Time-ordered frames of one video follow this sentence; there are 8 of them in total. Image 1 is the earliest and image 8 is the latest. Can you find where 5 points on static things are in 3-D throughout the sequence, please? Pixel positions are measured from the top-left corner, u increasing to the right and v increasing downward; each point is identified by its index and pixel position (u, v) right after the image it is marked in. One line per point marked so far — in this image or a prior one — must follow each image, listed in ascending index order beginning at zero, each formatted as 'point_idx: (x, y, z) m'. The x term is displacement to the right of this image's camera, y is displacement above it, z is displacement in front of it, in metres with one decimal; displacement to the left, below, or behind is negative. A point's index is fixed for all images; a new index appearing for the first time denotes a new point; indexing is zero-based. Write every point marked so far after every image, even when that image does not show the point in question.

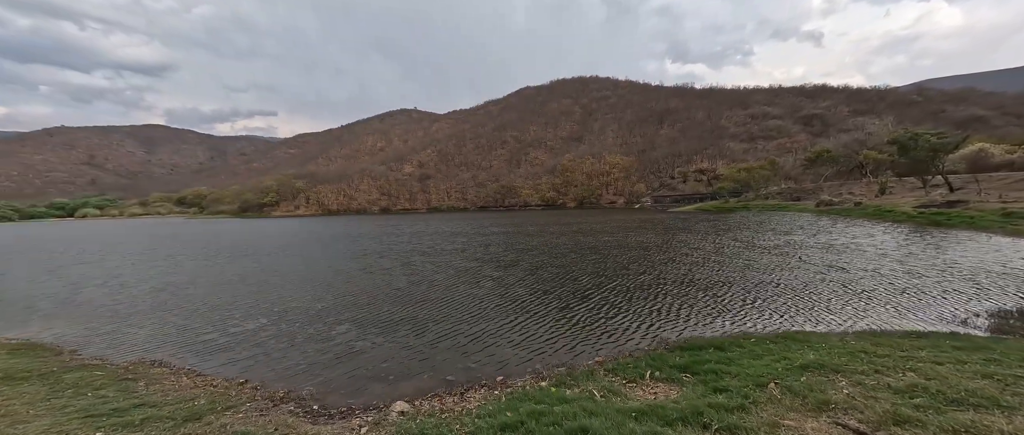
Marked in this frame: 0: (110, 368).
0: (-19.3, -7.2, +19.5) m
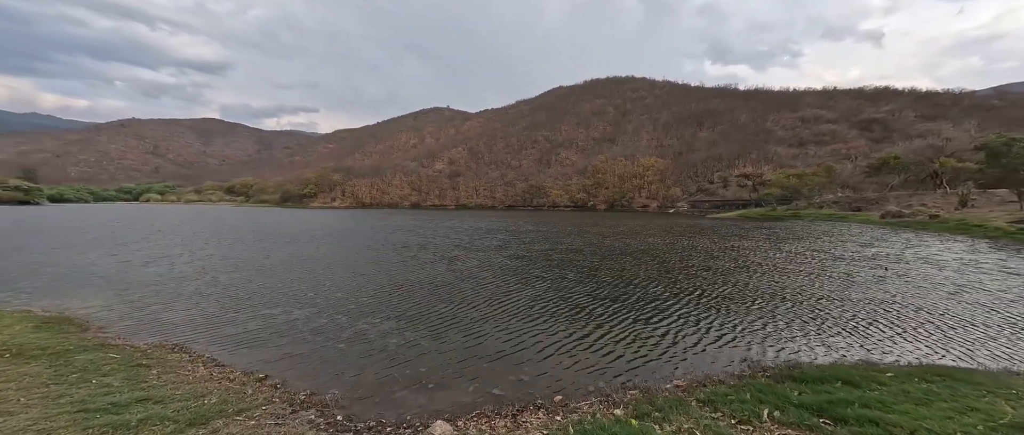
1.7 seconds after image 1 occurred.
0: (-17.2, -5.9, +18.1) m
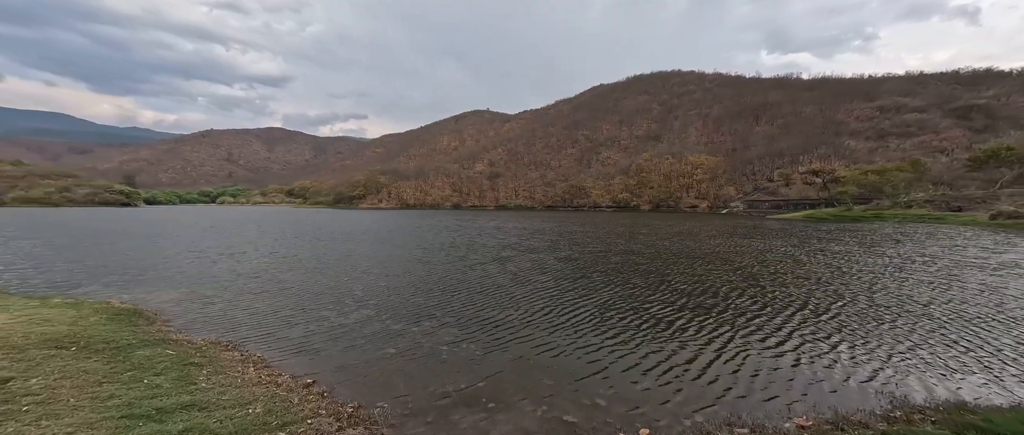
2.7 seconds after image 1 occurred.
0: (-14.5, -5.7, +17.9) m
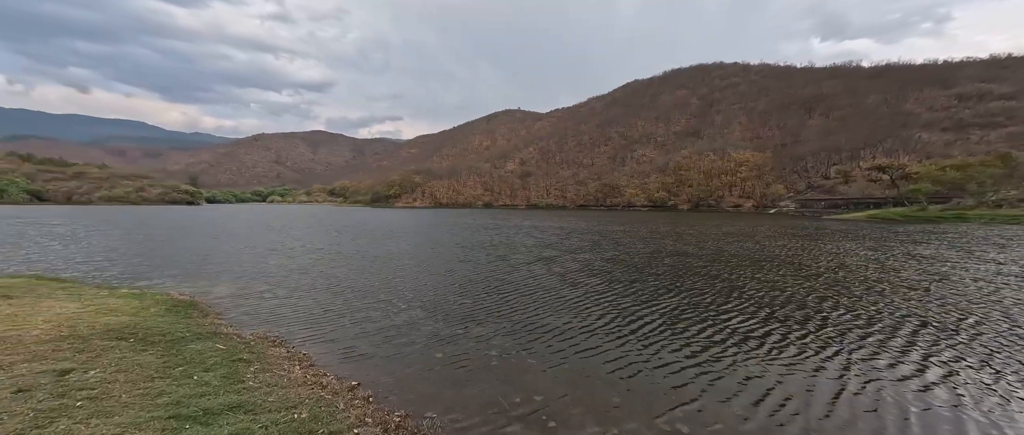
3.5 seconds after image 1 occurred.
0: (-12.4, -5.5, +18.0) m
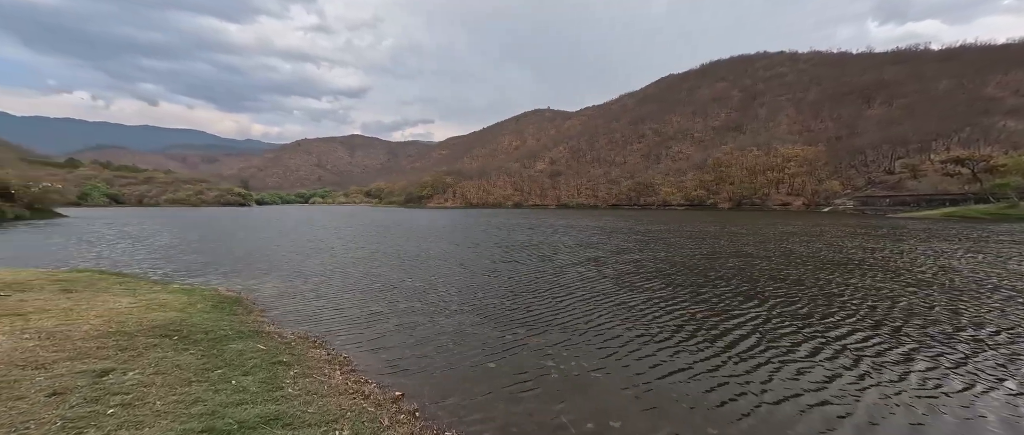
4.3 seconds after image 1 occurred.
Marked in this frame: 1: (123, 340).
0: (-10.2, -5.3, +17.3) m
1: (-15.3, -4.8, +15.9) m
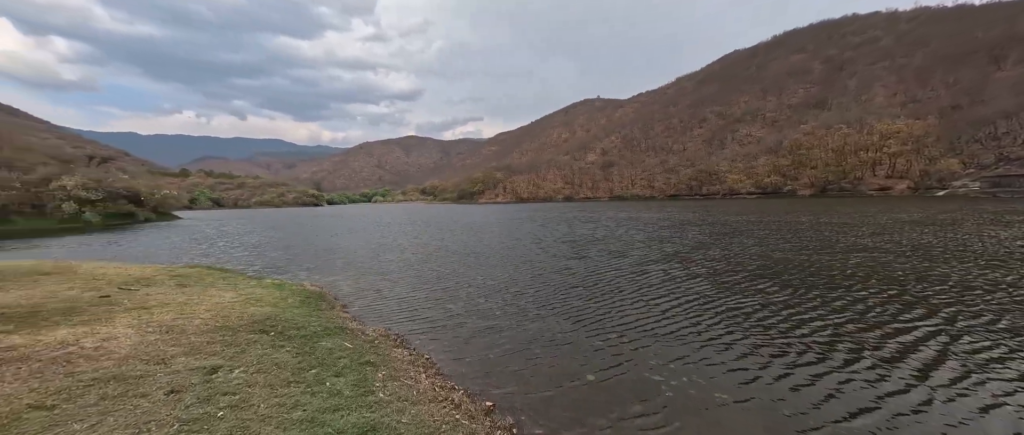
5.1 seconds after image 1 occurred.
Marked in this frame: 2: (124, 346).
0: (-6.6, -5.3, +17.5) m
1: (-11.9, -4.9, +16.9) m
2: (-13.7, -4.4, +14.3) m
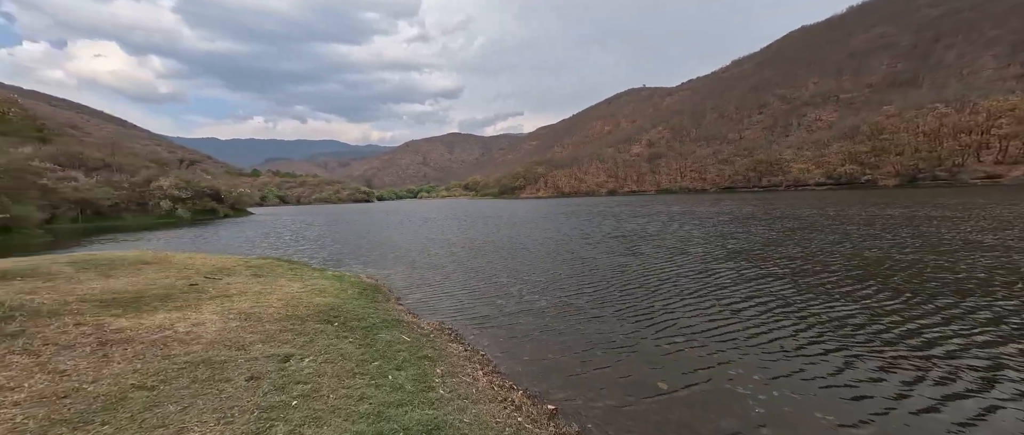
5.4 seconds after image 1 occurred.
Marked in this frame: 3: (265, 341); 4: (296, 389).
0: (-4.1, -5.2, +17.9) m
1: (-9.5, -4.9, +17.9) m
2: (-11.6, -4.4, +15.5) m
3: (-9.1, -4.7, +14.9) m
4: (-5.9, -4.7, +11.0) m
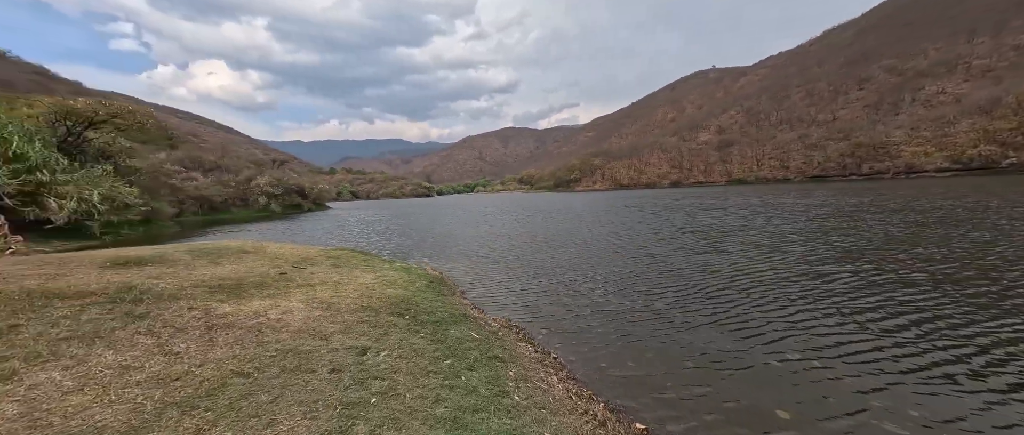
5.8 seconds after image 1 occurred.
0: (-1.0, -5.1, +17.6) m
1: (-6.3, -4.8, +18.3) m
2: (-8.7, -4.3, +16.3) m
3: (-6.4, -4.6, +15.3) m
4: (-3.8, -4.7, +11.1) m
